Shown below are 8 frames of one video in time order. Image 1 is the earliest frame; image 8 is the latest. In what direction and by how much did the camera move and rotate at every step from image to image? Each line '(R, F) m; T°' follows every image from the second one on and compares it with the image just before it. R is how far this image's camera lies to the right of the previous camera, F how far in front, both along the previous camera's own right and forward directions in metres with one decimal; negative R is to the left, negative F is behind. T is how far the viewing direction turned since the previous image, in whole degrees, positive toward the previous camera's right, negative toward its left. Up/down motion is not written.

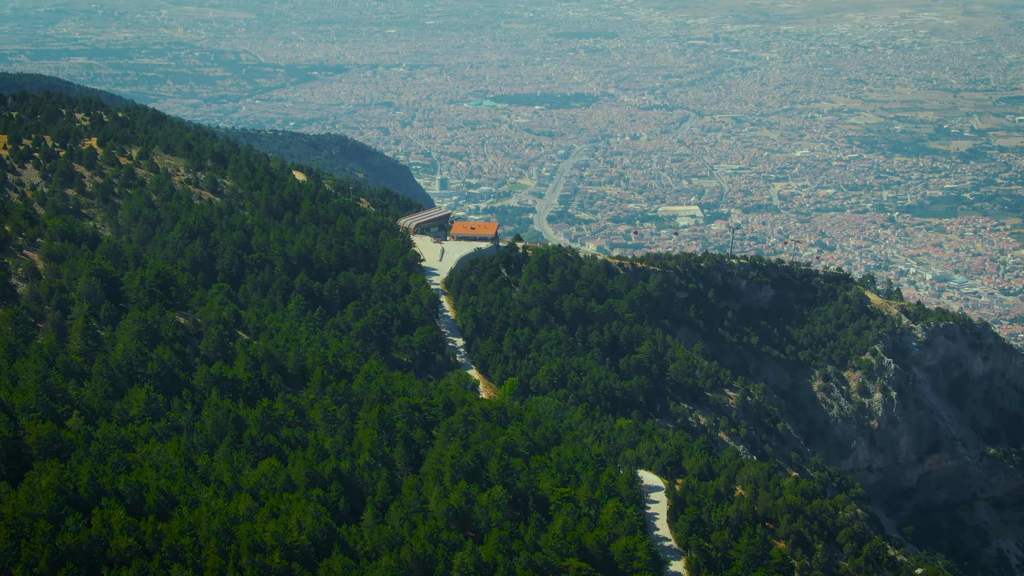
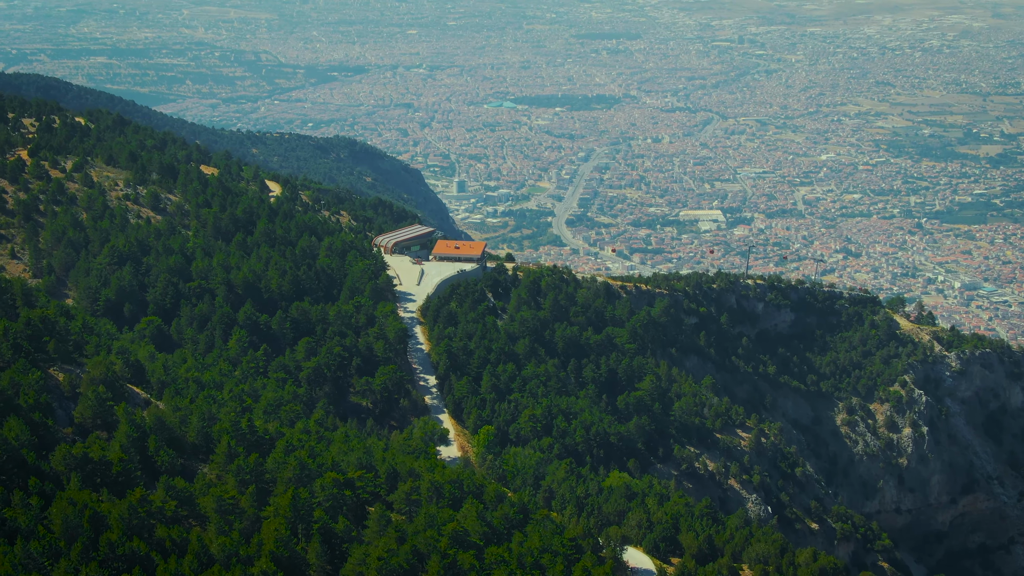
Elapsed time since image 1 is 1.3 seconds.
(+1.3, +6.3) m; -1°
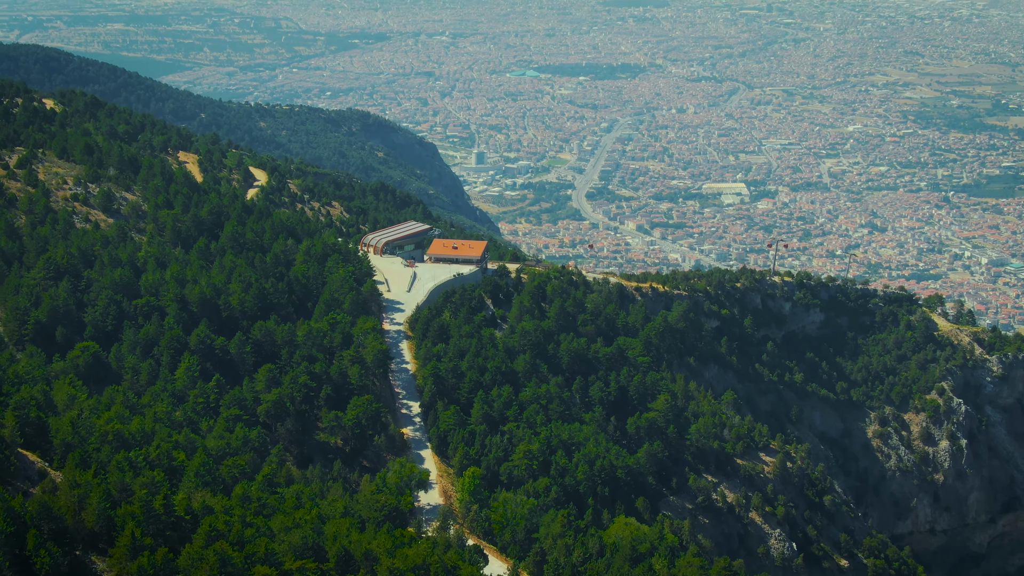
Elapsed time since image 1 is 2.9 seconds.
(+0.7, +5.3) m; -1°
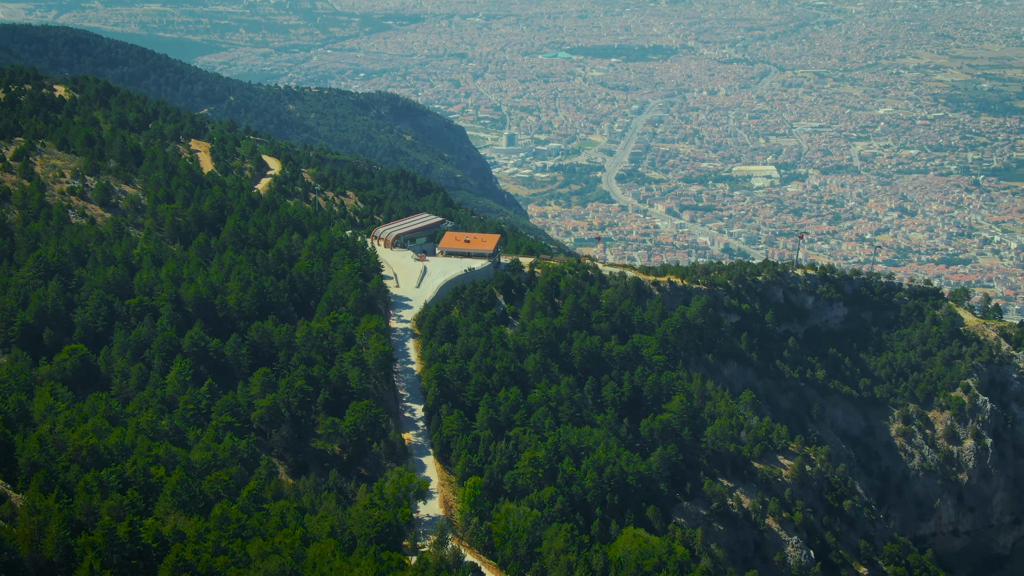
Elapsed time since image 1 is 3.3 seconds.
(+0.6, +1.4) m; -1°
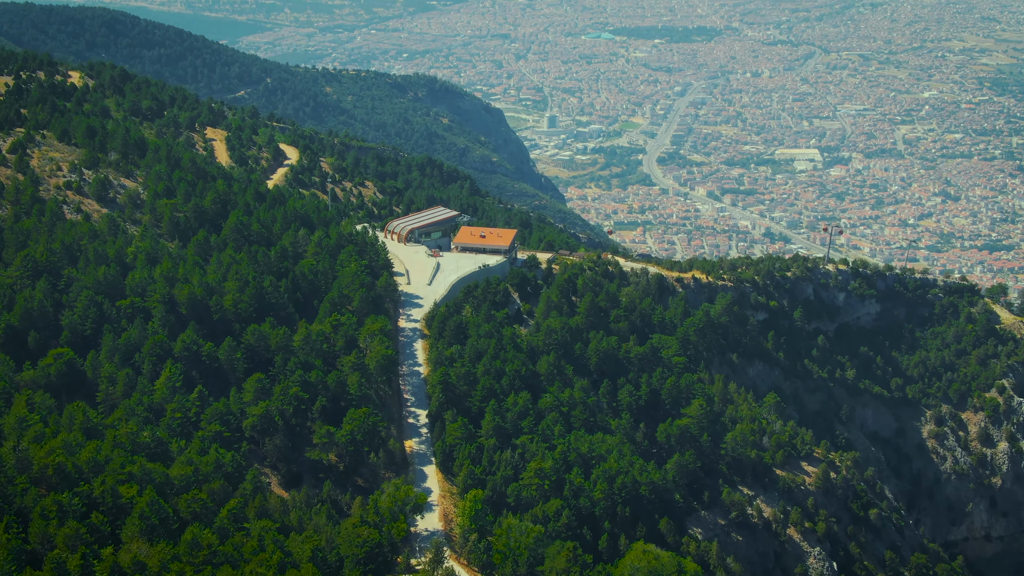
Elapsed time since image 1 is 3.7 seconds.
(+0.9, +1.5) m; -2°
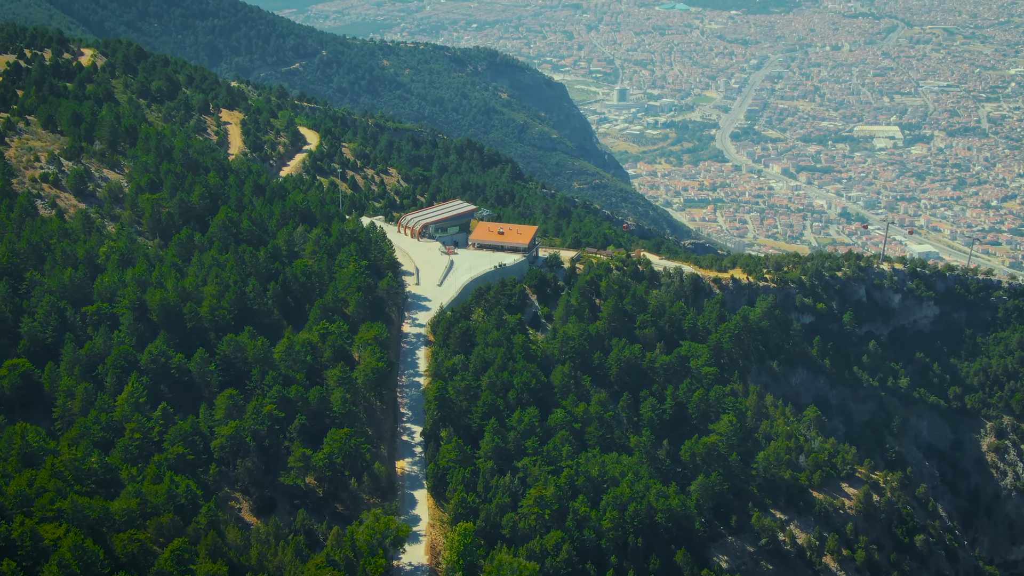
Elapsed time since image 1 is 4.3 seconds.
(+1.7, +3.2) m; -3°
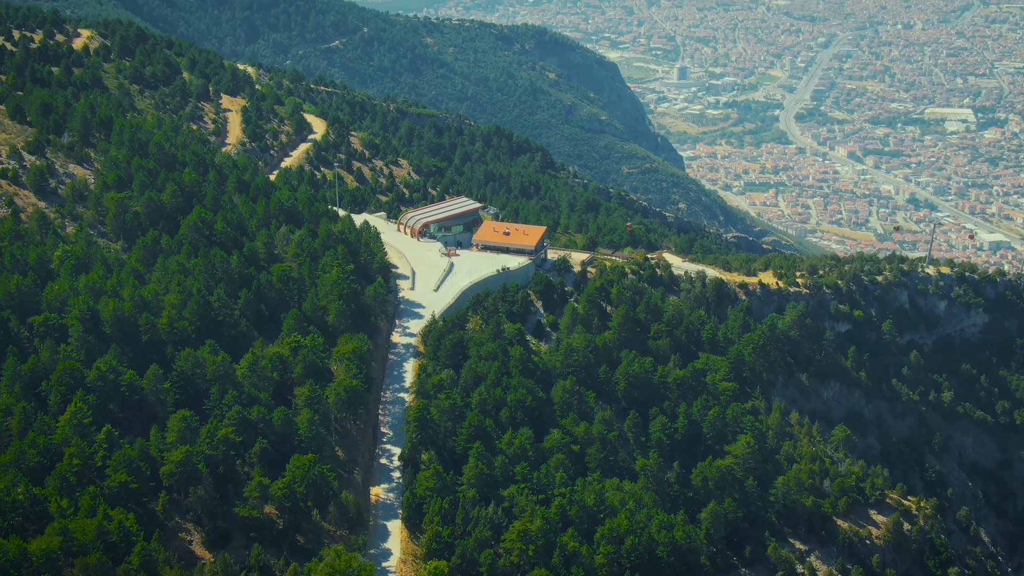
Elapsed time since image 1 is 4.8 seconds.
(+1.7, +2.9) m; -3°
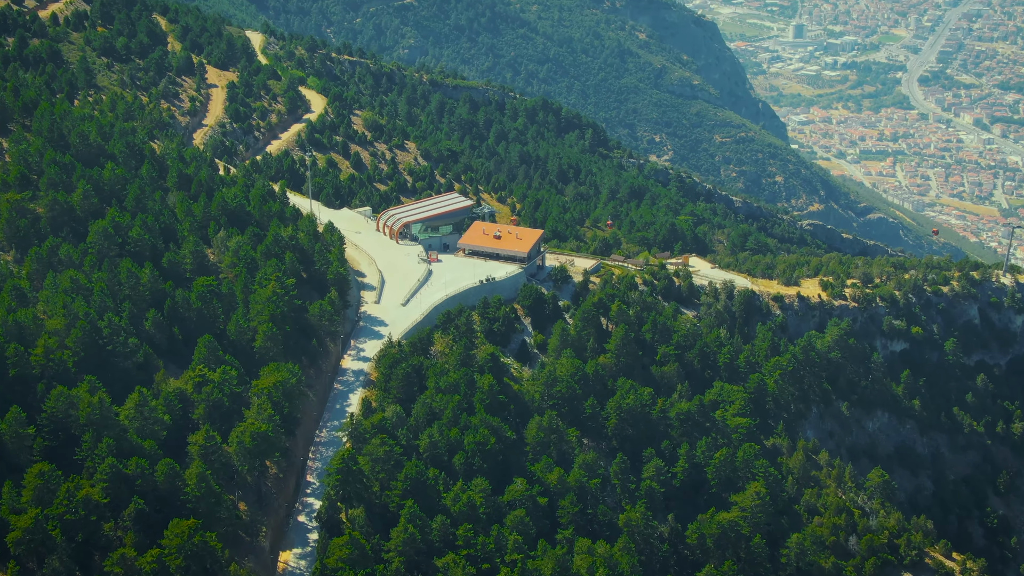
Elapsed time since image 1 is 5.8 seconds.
(+3.3, +5.1) m; -5°
